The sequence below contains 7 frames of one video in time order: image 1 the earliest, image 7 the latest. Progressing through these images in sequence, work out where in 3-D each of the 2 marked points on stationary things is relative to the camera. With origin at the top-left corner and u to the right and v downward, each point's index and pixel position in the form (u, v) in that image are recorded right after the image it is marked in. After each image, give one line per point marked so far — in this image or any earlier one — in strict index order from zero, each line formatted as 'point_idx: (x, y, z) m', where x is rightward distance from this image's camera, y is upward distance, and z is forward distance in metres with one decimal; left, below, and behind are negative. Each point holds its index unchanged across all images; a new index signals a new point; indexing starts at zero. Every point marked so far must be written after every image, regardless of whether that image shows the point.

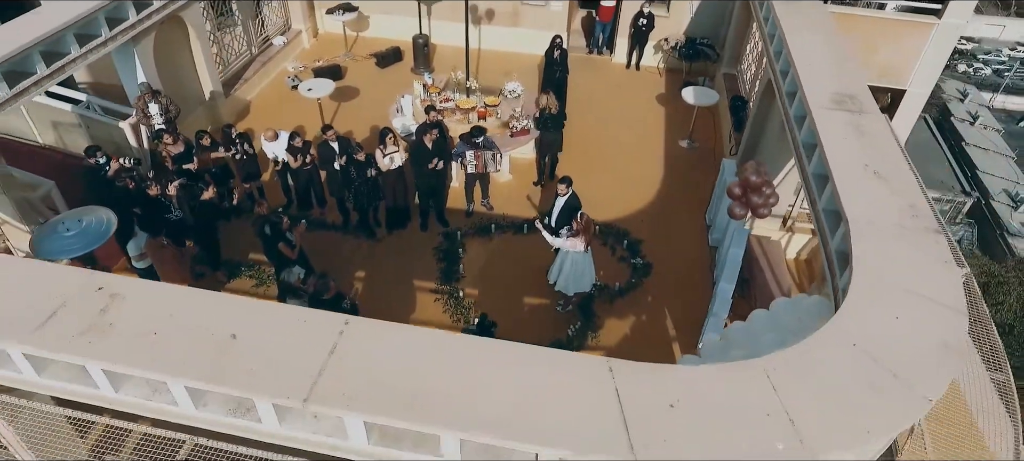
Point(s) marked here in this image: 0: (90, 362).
0: (-2.8, -0.8, +3.8) m
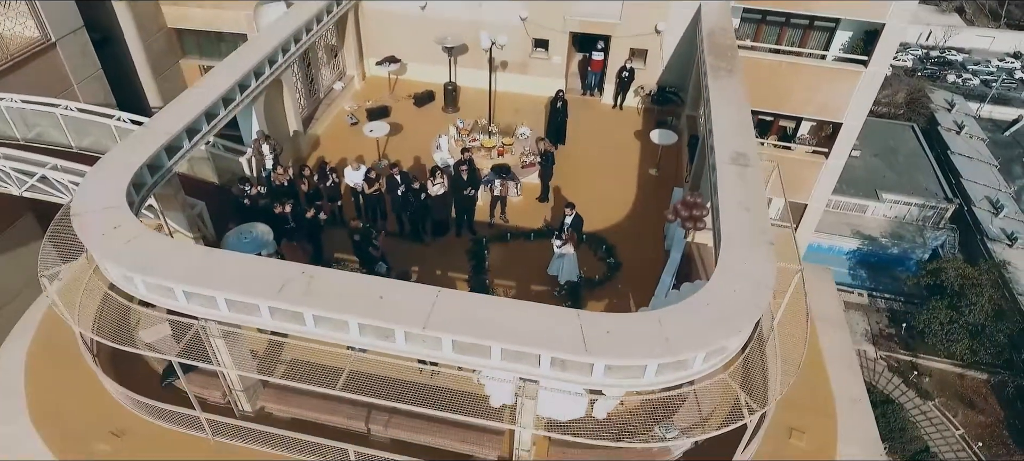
0: (-2.6, -0.9, +7.4) m
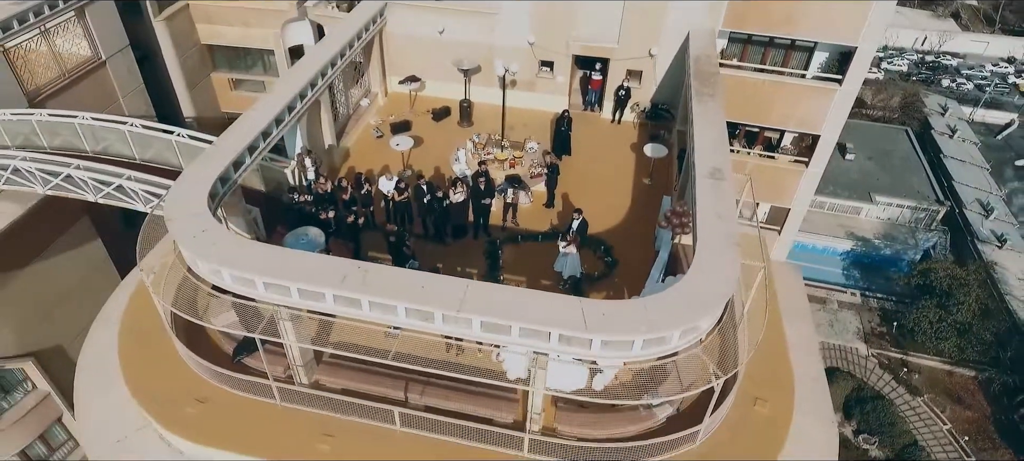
0: (-2.3, -1.0, +9.3) m
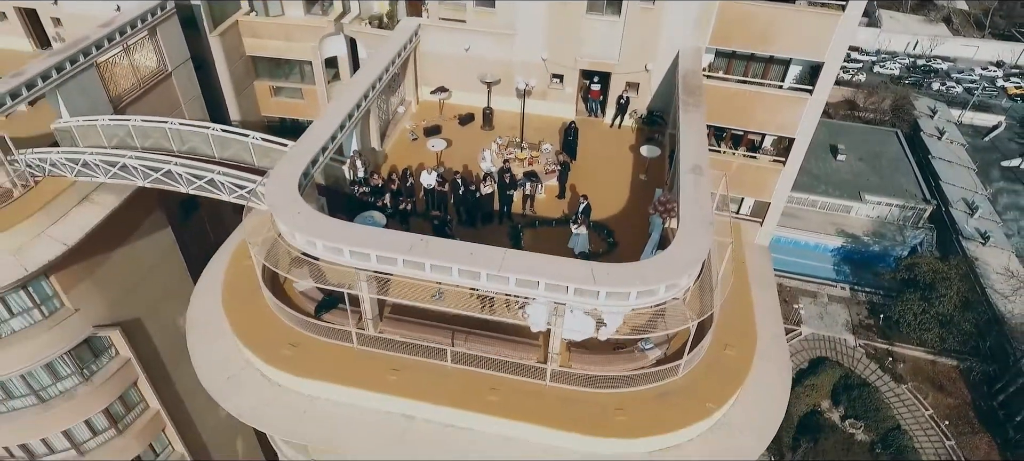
0: (-1.8, -0.6, +12.4) m
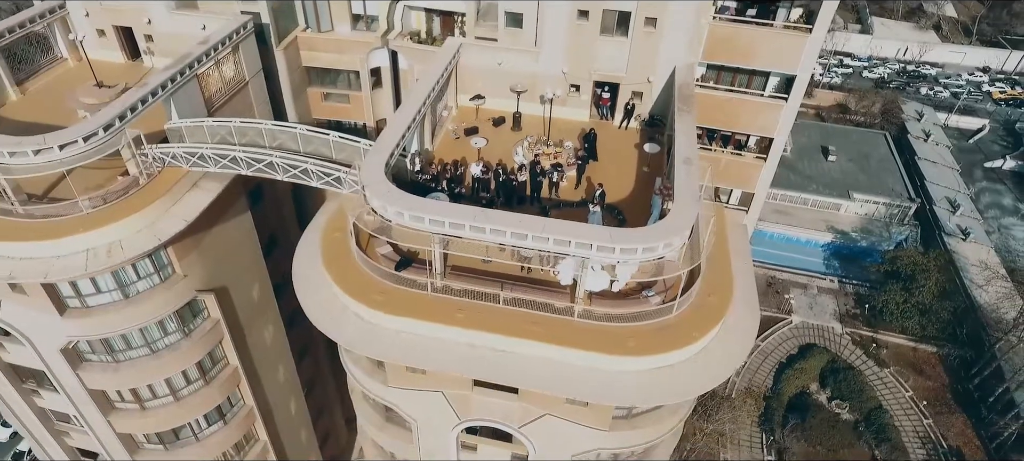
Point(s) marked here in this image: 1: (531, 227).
0: (-0.7, +0.2, +16.8) m
1: (+0.6, +0.1, +16.7) m
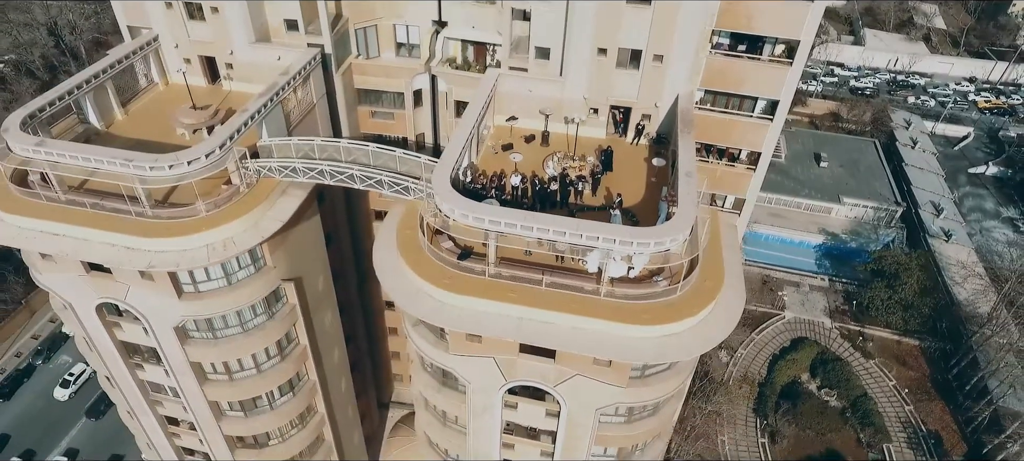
0: (+0.8, +0.2, +21.9) m
1: (+2.1, +0.1, +21.7) m
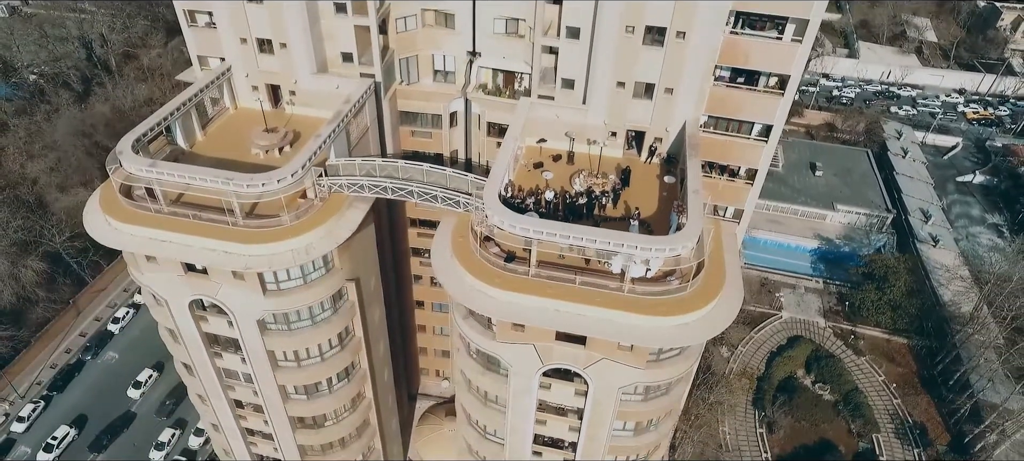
0: (+2.6, -0.1, +26.7) m
1: (+3.9, -0.2, +26.6) m
